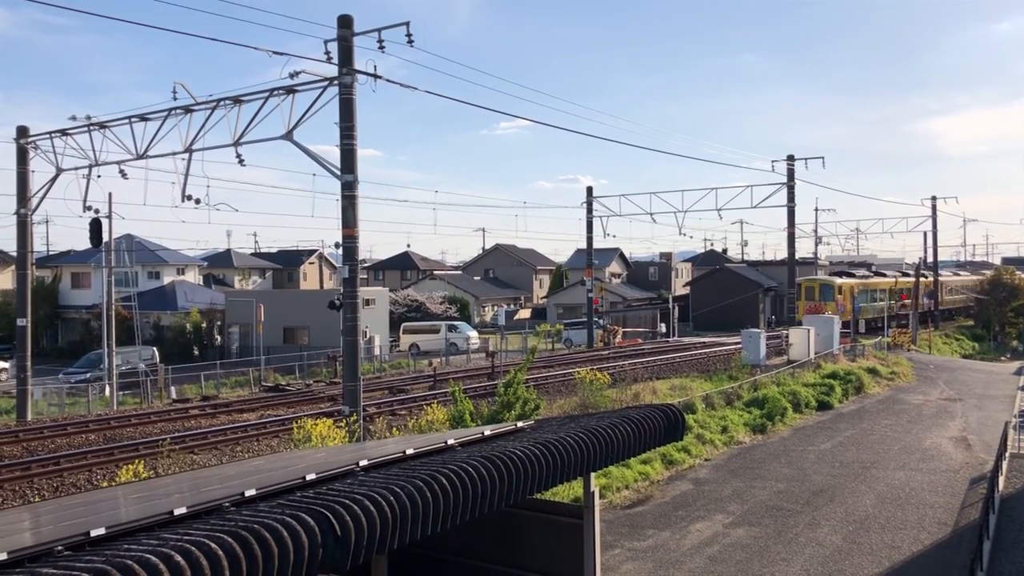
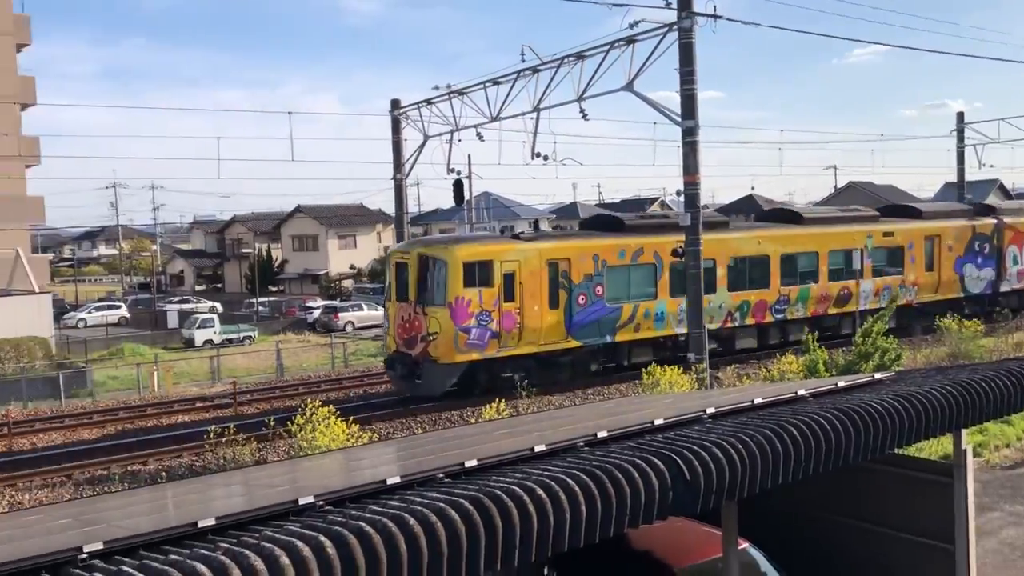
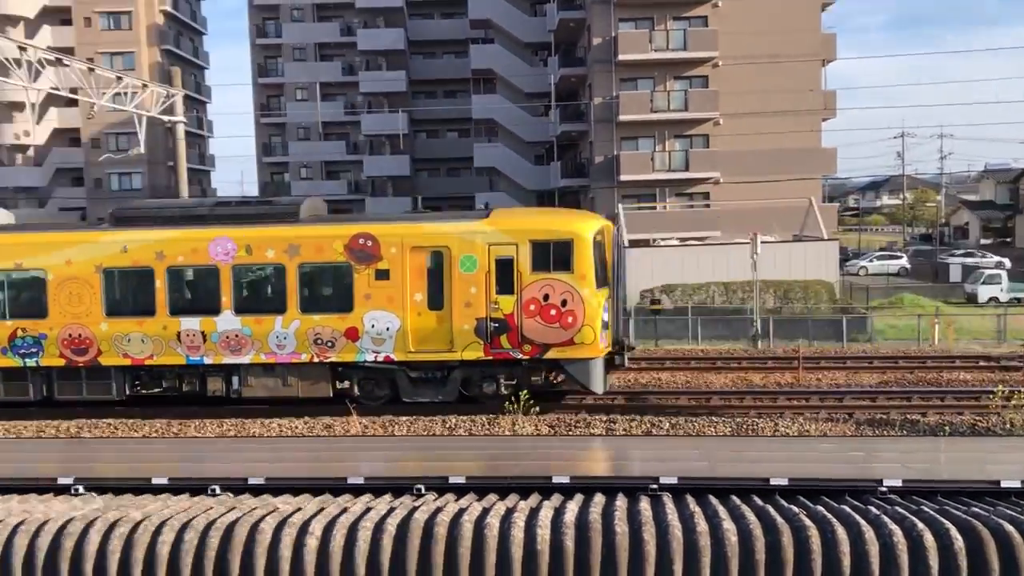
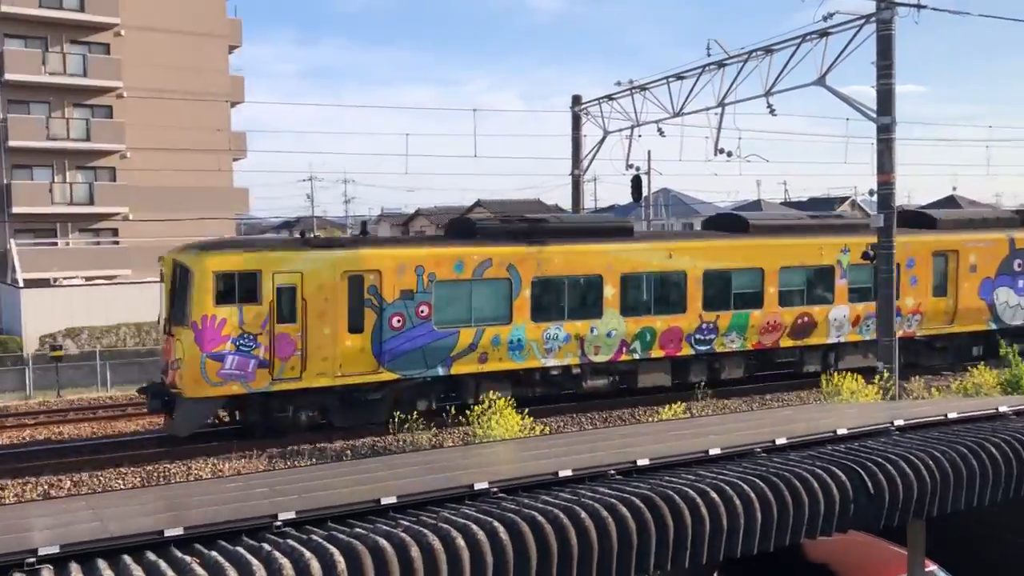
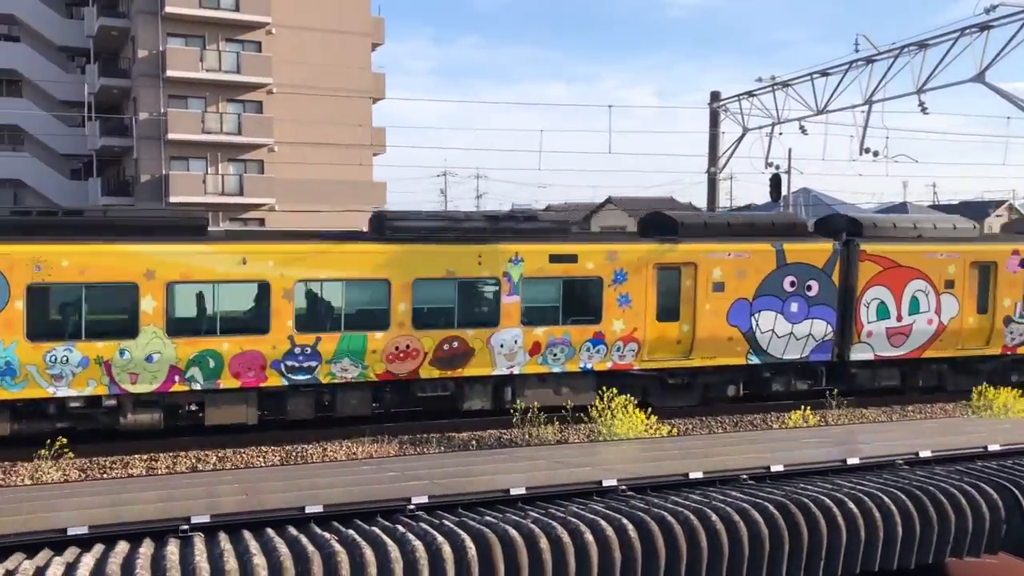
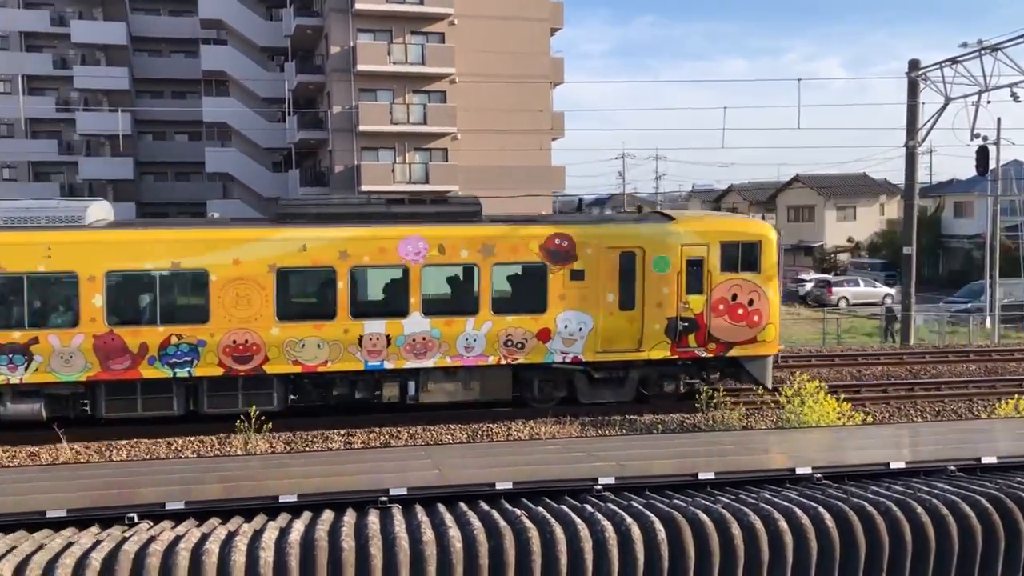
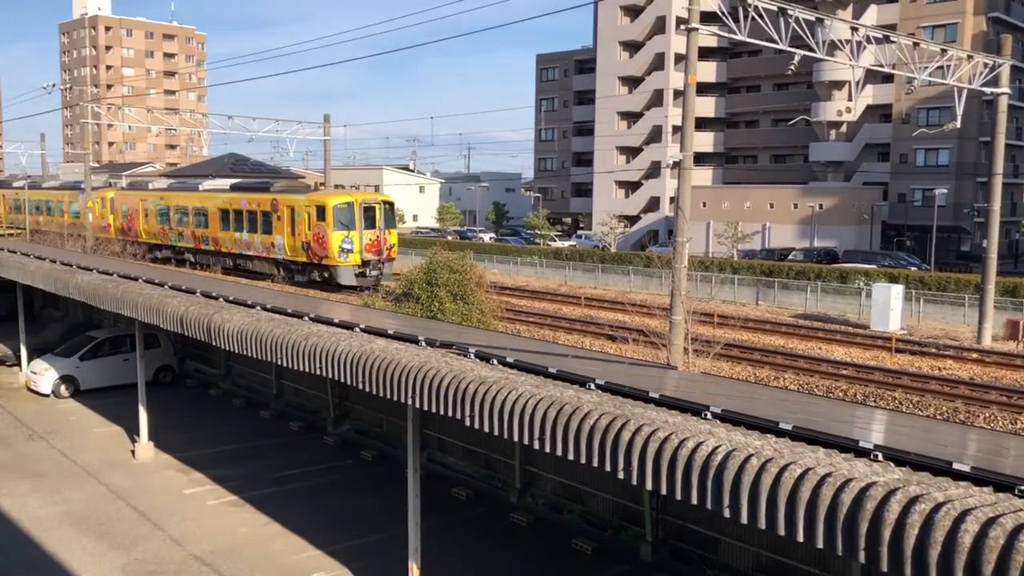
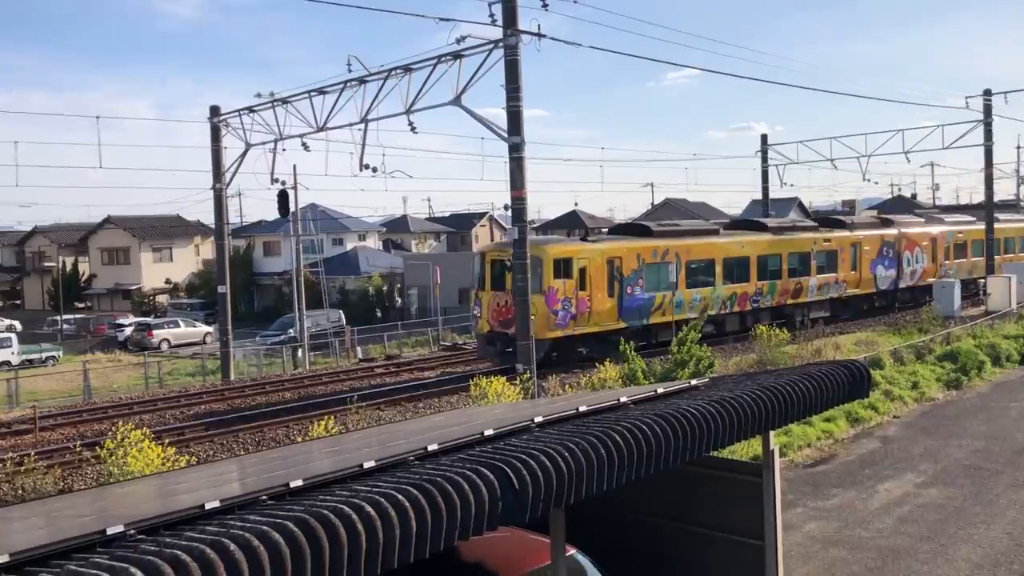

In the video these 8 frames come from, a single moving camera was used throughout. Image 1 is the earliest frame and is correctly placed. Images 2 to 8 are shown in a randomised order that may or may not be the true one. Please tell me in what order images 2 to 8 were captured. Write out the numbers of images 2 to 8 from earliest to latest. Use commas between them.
8, 2, 4, 5, 6, 3, 7
